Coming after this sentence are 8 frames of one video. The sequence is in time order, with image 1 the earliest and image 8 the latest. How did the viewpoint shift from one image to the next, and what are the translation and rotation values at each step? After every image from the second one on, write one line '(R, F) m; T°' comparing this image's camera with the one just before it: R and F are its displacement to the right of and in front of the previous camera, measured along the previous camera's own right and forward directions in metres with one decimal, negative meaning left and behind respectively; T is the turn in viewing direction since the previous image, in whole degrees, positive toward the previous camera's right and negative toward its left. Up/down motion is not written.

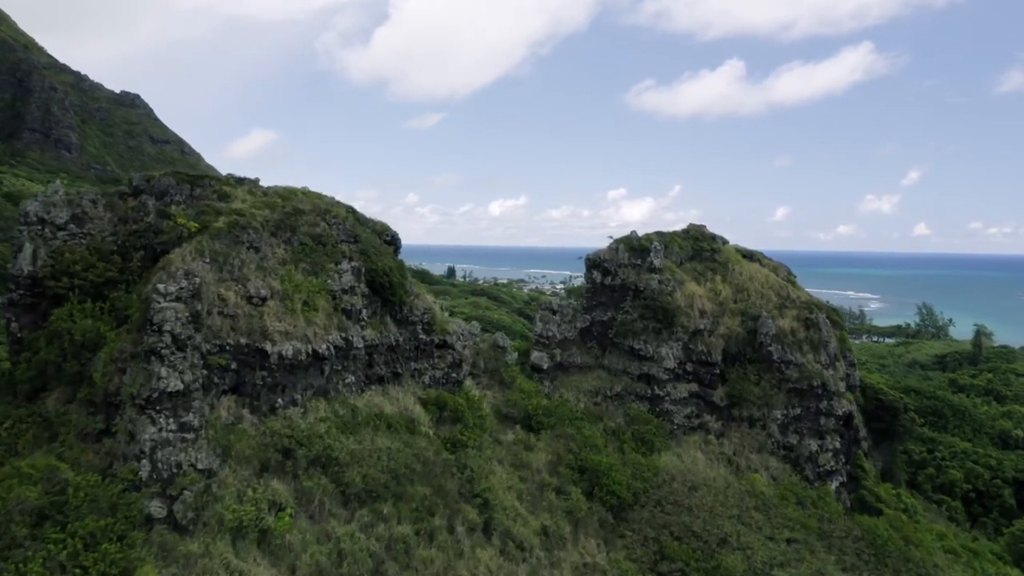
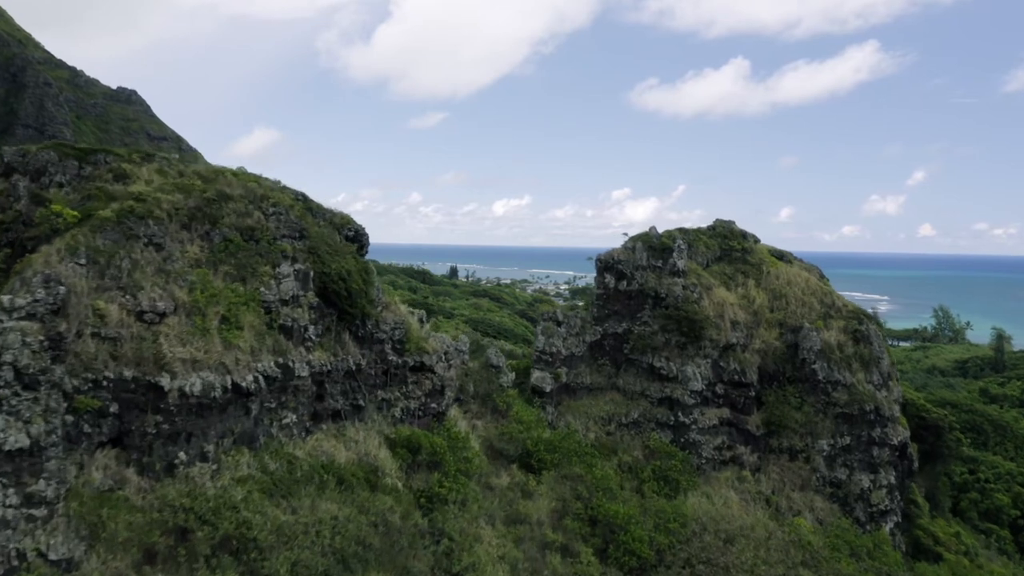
(+0.2, +4.0) m; 0°
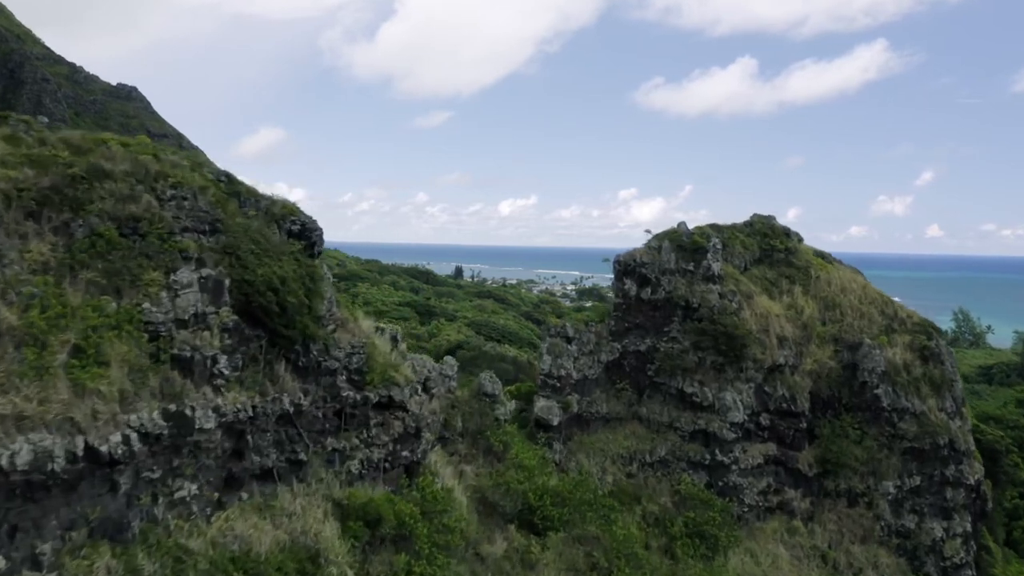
(+0.1, +3.7) m; 0°
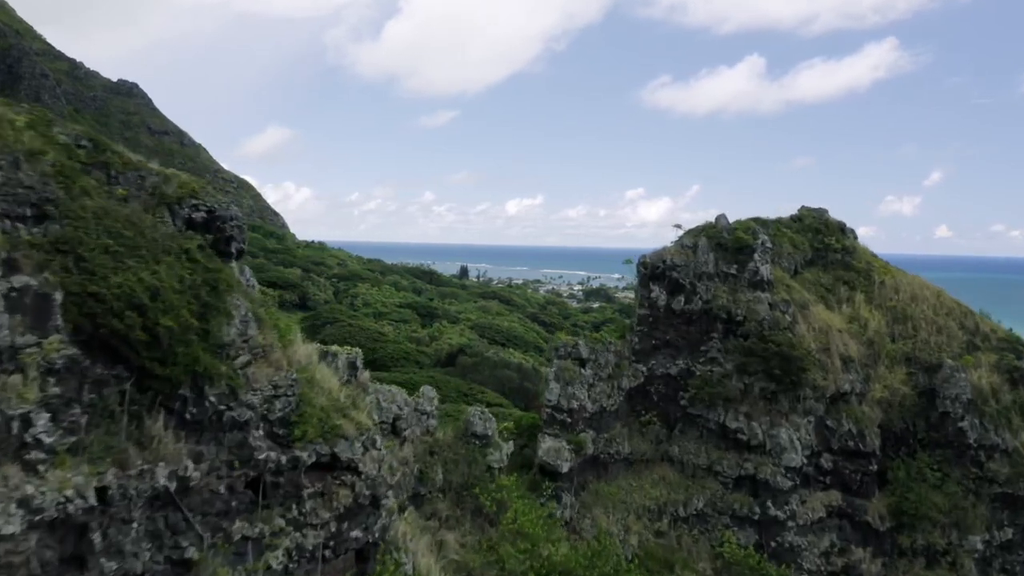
(+0.1, +3.4) m; 0°
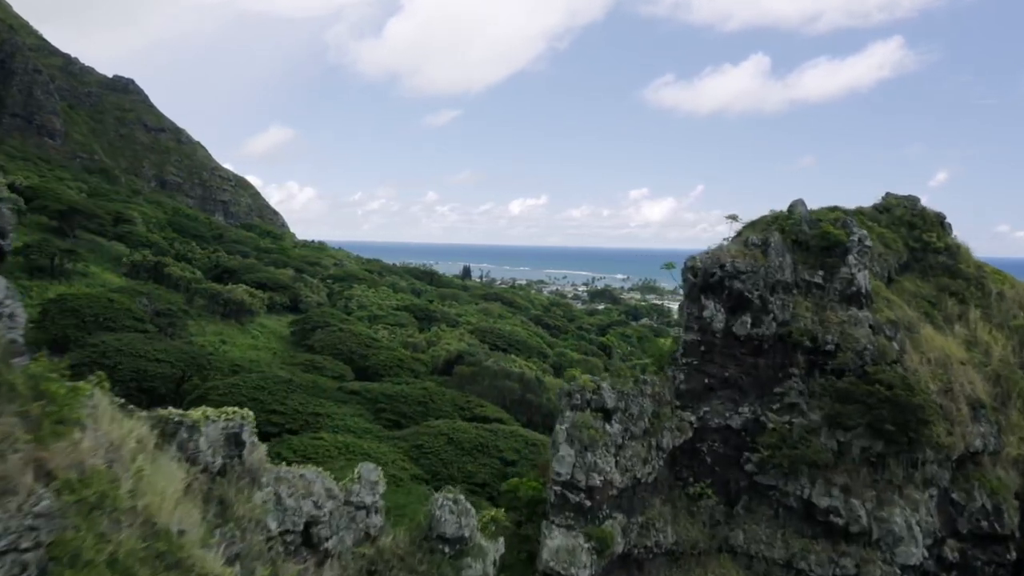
(+0.1, +4.1) m; 0°
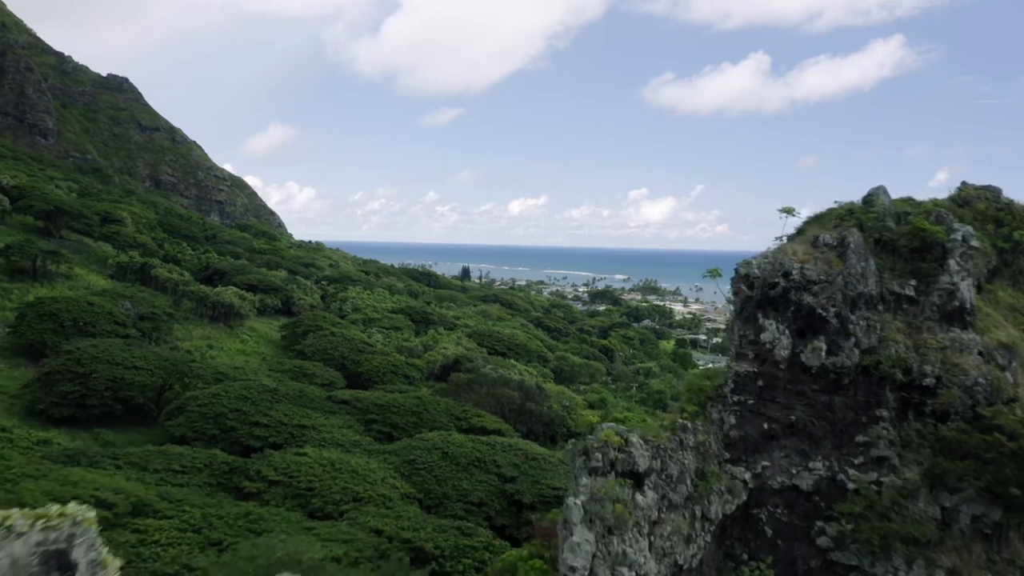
(0.0, +2.4) m; 0°
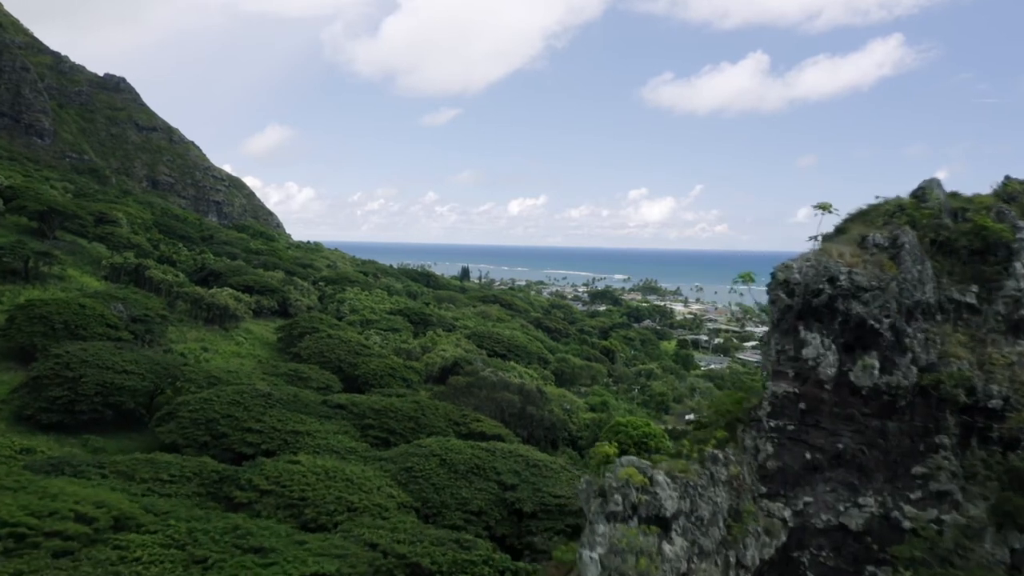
(0.0, +1.0) m; 0°
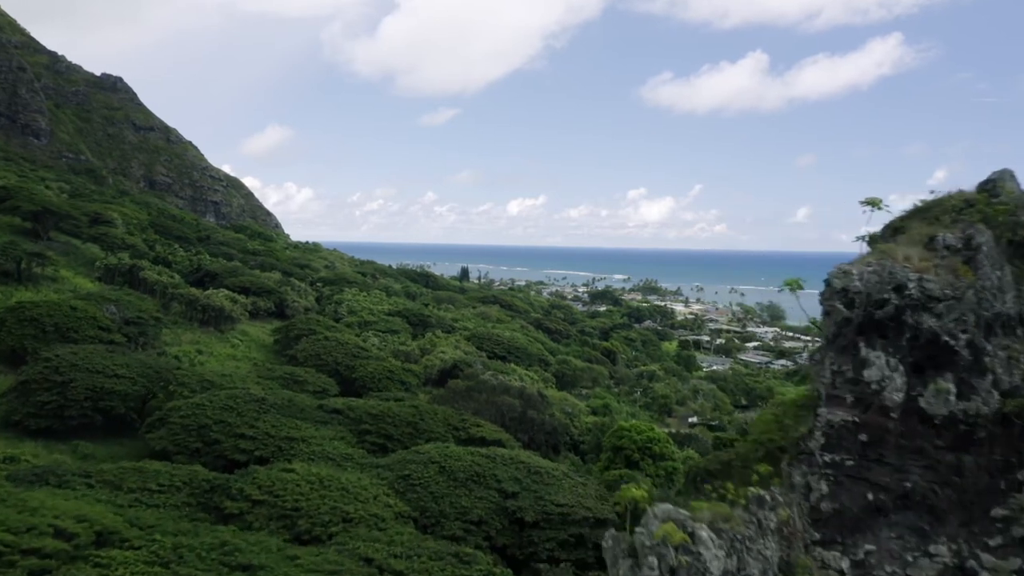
(-0.1, +1.0) m; 0°
